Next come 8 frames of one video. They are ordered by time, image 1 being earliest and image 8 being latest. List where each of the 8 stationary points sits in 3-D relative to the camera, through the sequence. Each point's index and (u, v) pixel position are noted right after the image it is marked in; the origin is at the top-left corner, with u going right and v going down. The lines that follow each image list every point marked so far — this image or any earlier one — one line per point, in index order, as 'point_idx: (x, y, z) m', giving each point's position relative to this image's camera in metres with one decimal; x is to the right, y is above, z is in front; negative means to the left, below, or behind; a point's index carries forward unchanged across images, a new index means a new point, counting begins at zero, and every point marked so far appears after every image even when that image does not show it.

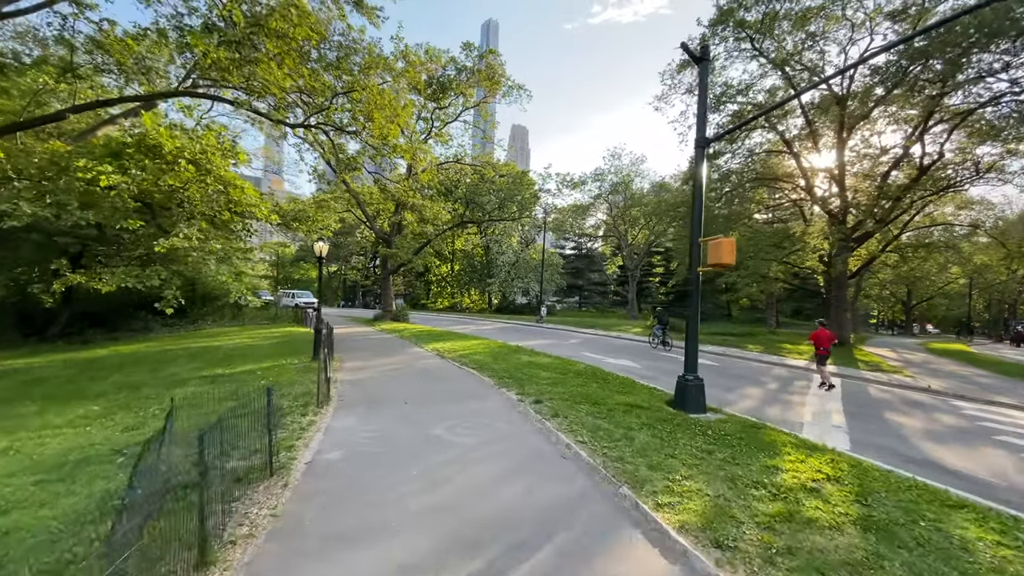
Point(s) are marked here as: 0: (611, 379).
0: (+2.4, -2.3, +11.4) m
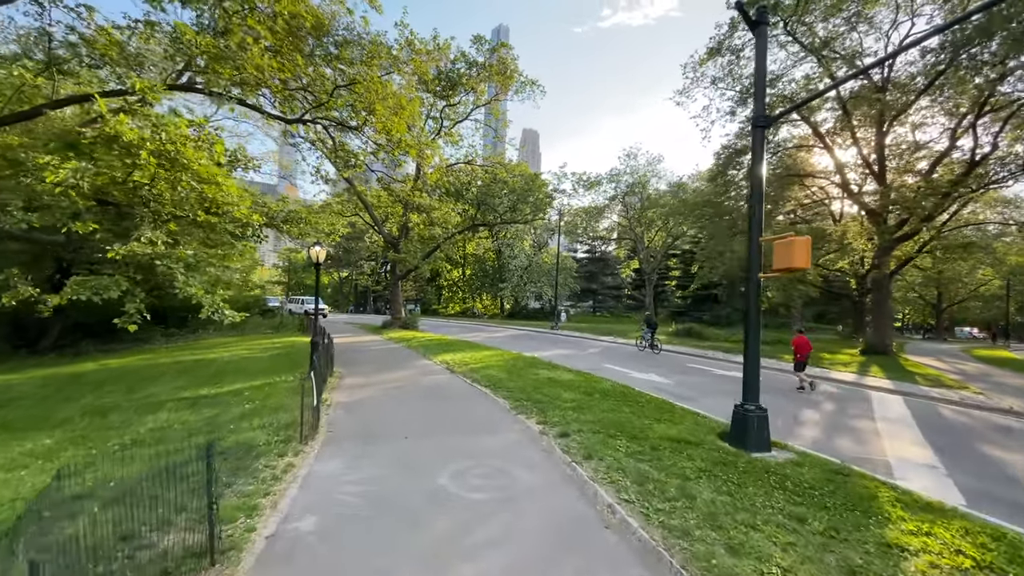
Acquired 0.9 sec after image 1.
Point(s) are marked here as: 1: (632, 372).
0: (+2.8, -2.4, +9.8) m
1: (+4.1, -2.8, +15.6) m
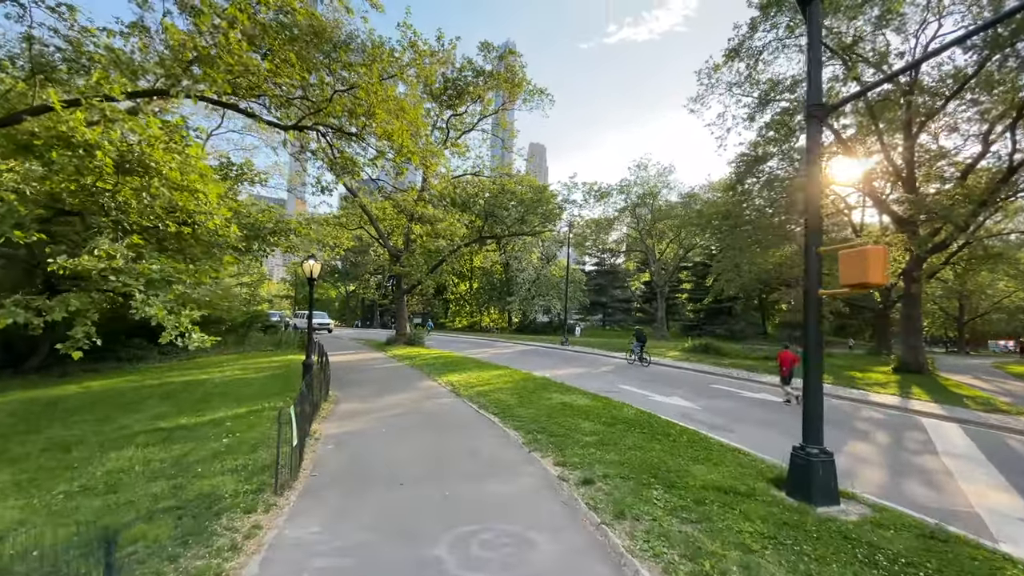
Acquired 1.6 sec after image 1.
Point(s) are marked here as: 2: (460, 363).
0: (+3.1, -2.8, +8.7) m
1: (+4.4, -3.3, +14.3) m
2: (-2.2, -3.2, +19.7) m
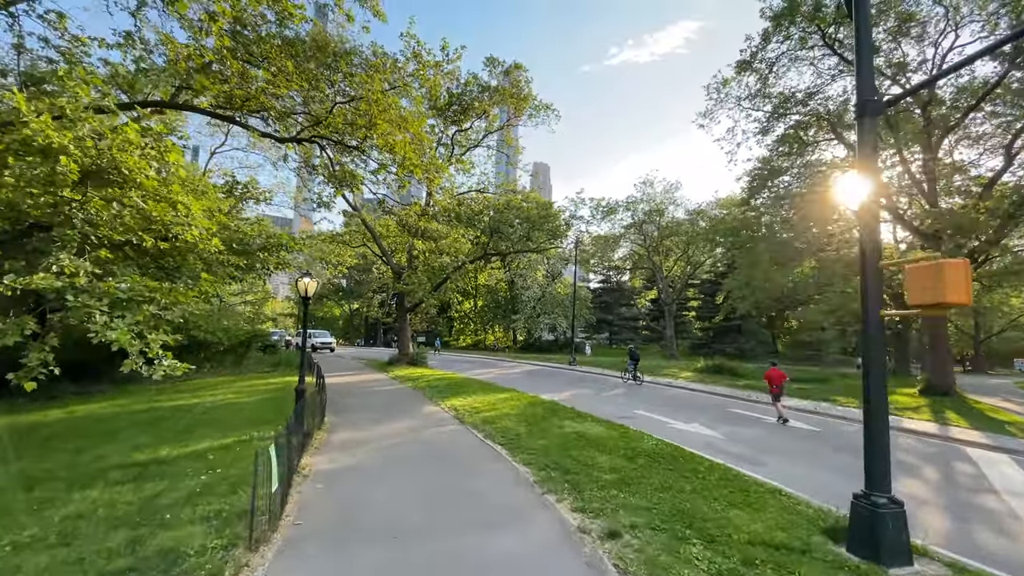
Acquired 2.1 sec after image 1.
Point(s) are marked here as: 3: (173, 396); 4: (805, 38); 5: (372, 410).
0: (+3.2, -3.1, +7.8) m
1: (+4.6, -3.9, +13.4) m
2: (-1.9, -4.0, +18.9) m
3: (-11.7, -3.7, +15.9) m
4: (+11.5, +9.8, +18.1) m
5: (-4.1, -3.6, +13.7) m
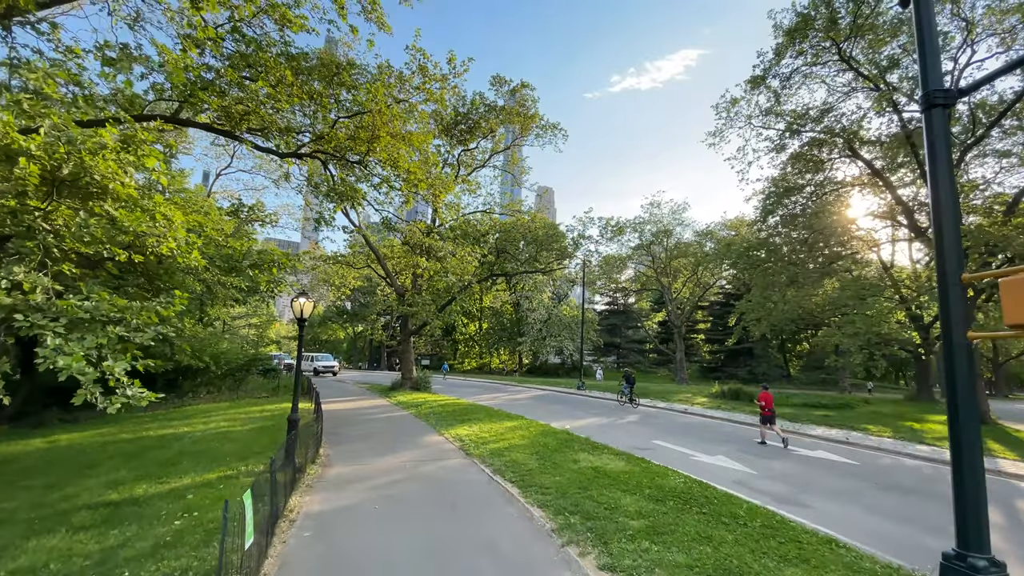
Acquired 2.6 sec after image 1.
0: (+3.4, -3.4, +6.8) m
1: (+4.9, -4.4, +12.4) m
2: (-1.6, -4.8, +17.9) m
3: (-11.4, -4.4, +15.1) m
4: (+11.8, +9.0, +17.7) m
5: (-3.9, -4.2, +12.8) m
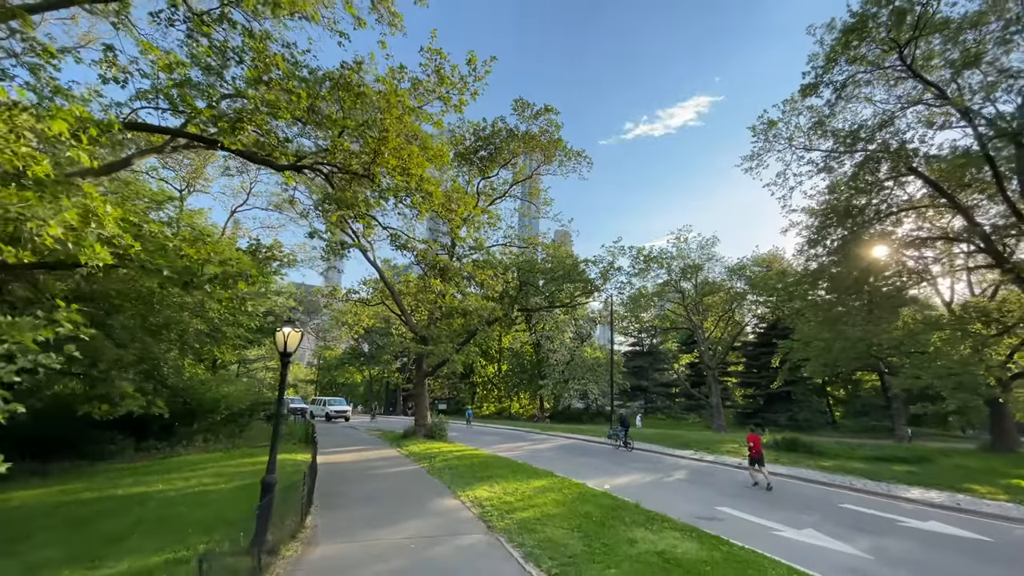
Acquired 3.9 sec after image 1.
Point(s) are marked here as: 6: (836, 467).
0: (+3.9, -3.5, +4.4) m
1: (+5.6, -5.0, +9.8) m
2: (-0.7, -6.0, +15.5) m
3: (-10.6, -5.4, +13.1) m
4: (+12.6, +7.9, +16.0) m
5: (-3.2, -4.9, +10.5) m
6: (+13.2, -7.3, +18.8) m
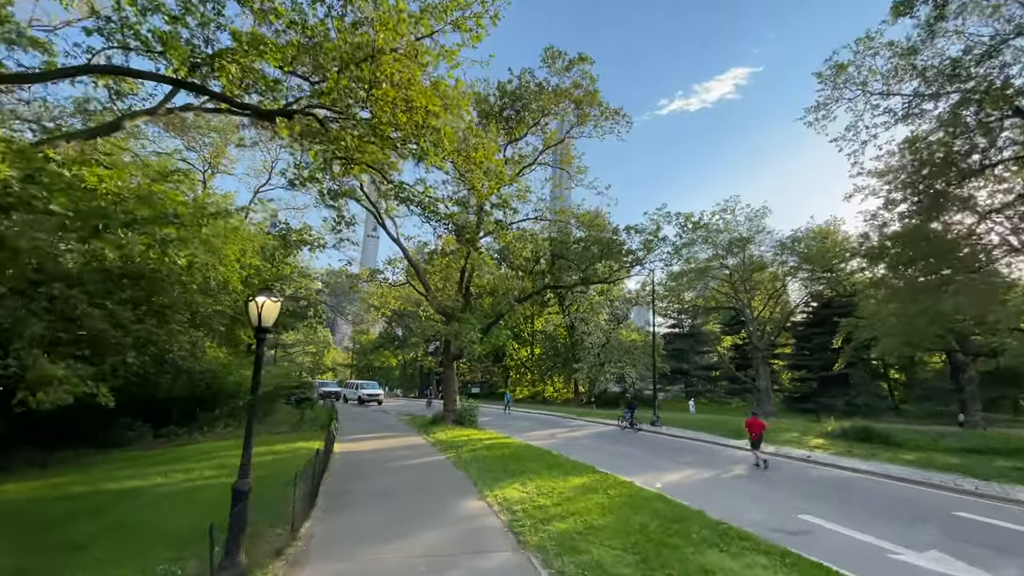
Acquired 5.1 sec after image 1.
0: (+4.1, -2.9, +2.4) m
1: (+6.2, -4.3, +7.7) m
2: (+0.3, -5.1, +13.9) m
3: (-9.7, -4.7, +12.1) m
4: (+13.4, +9.0, +13.0) m
5: (-2.5, -4.3, +9.0) m
6: (+14.5, -6.1, +16.2) m
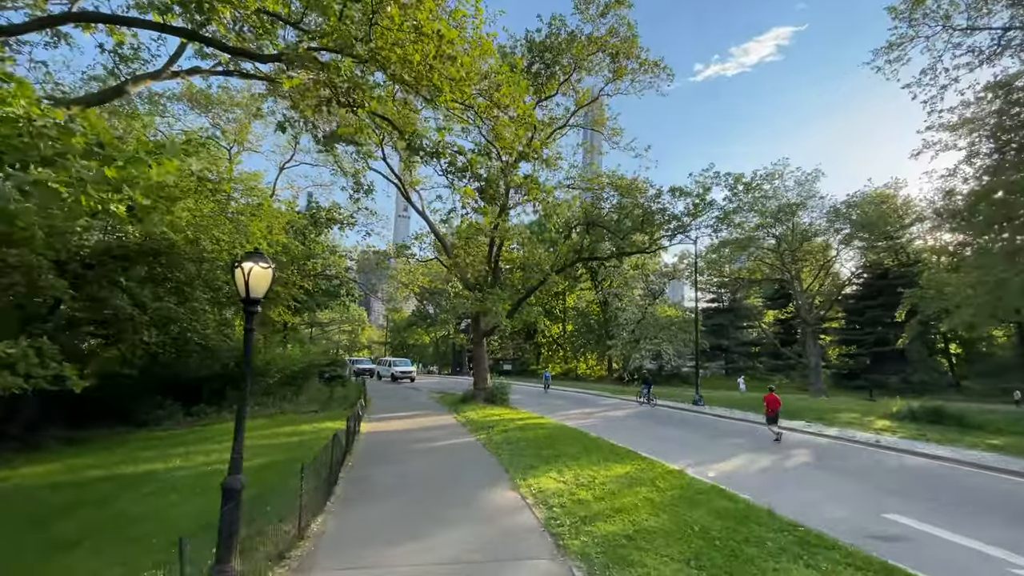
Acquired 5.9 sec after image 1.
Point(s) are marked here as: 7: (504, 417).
0: (+4.3, -2.6, +1.0) m
1: (+6.7, -3.6, +6.3) m
2: (+1.3, -4.3, +12.8) m
3: (-8.8, -4.1, +11.8) m
4: (+14.1, +9.9, +10.4) m
5: (-1.8, -3.7, +8.2) m
6: (+15.6, -4.9, +14.3) m
7: (-0.3, -4.9, +17.6) m
